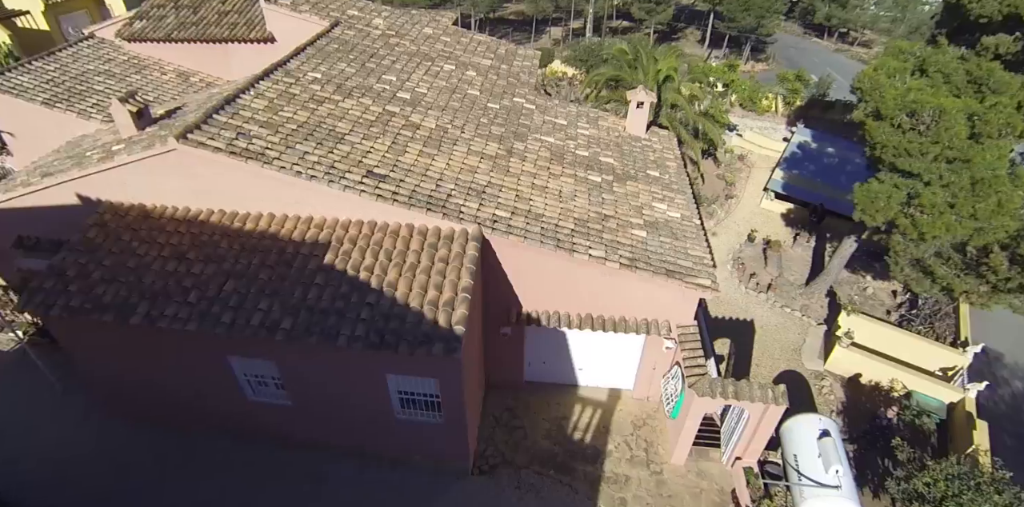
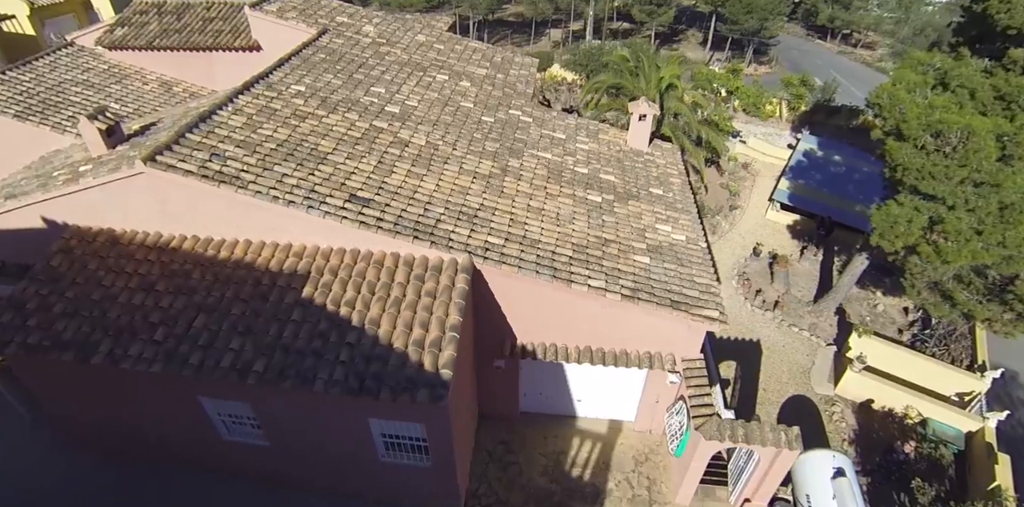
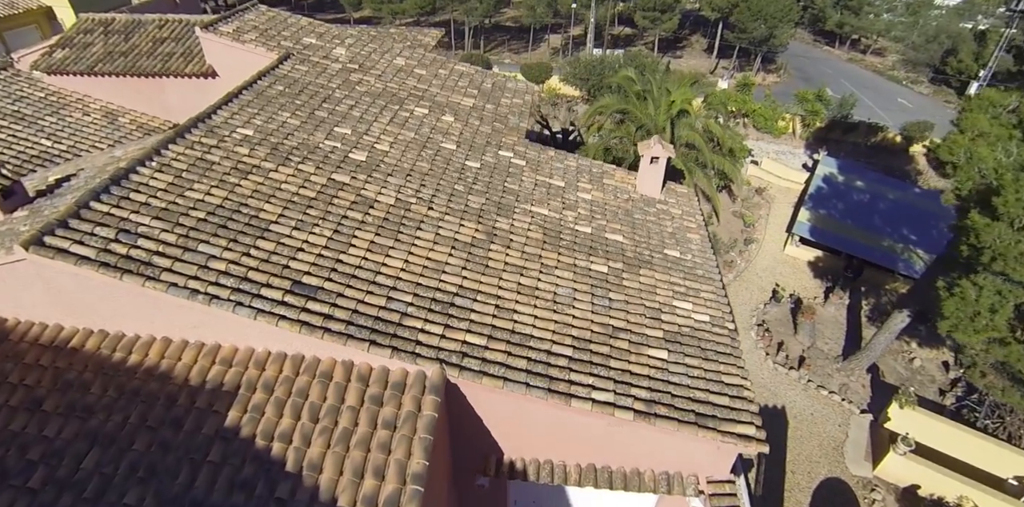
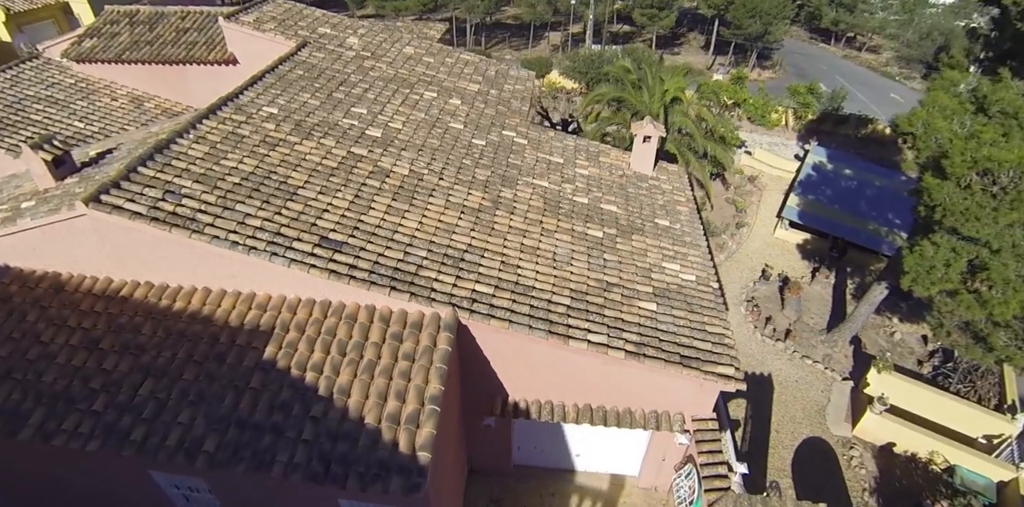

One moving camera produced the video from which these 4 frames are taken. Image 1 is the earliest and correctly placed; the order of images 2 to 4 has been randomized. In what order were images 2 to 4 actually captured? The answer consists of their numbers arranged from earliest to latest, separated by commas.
2, 4, 3
